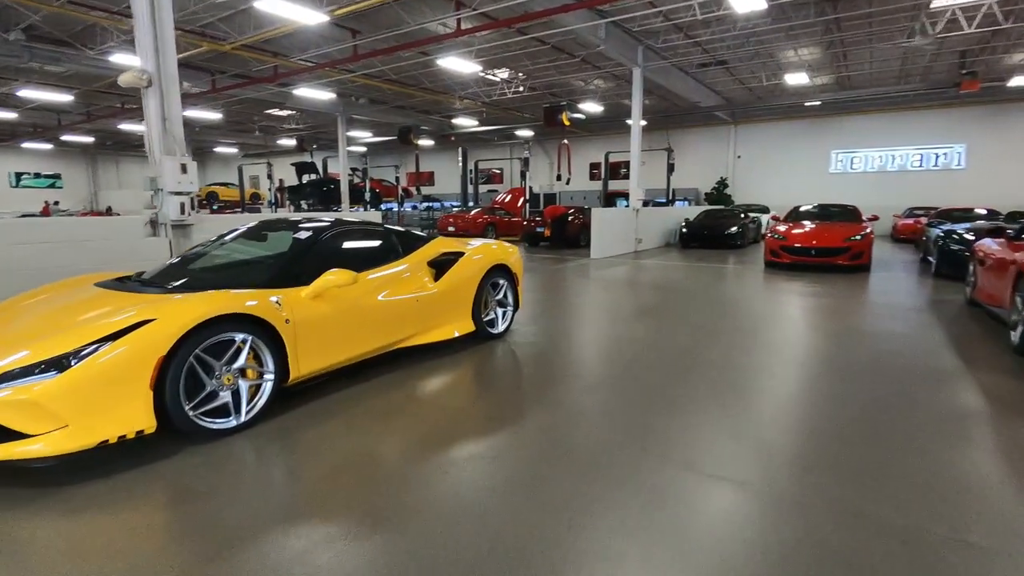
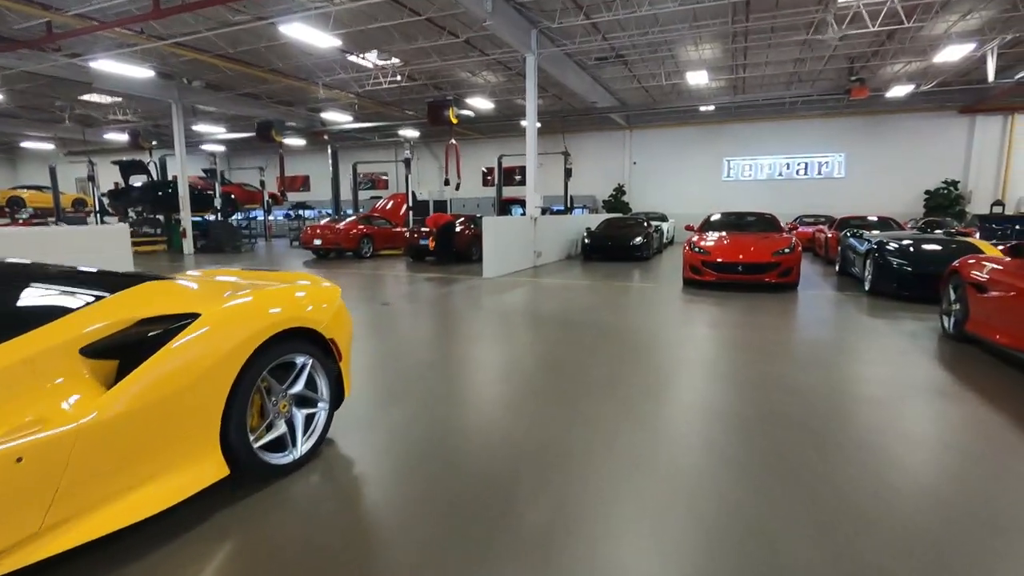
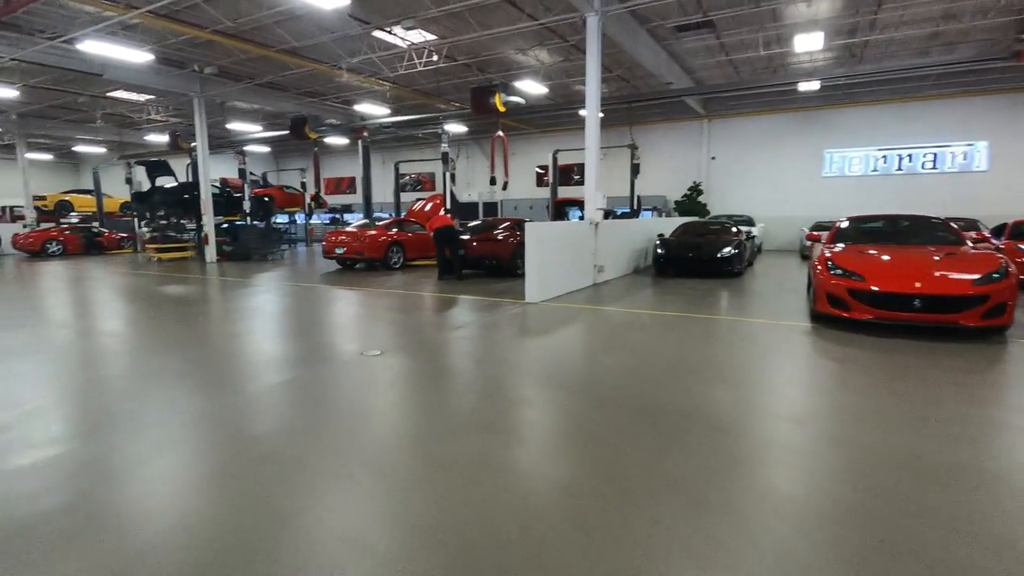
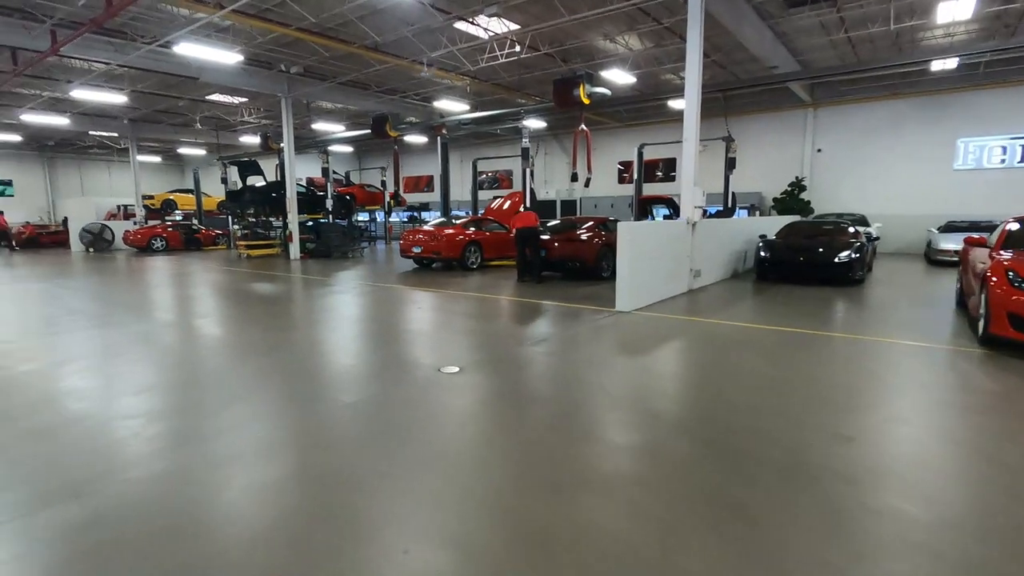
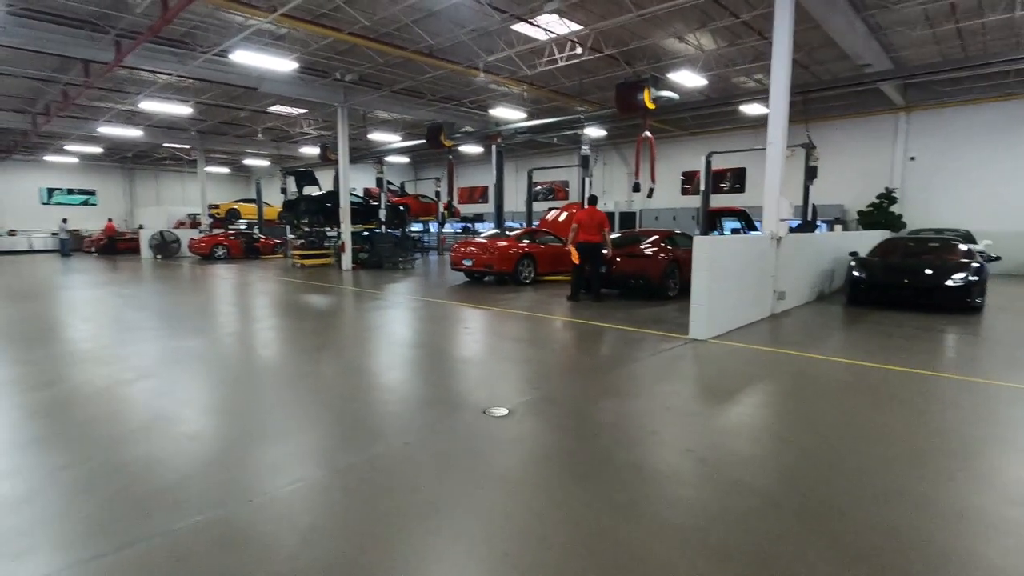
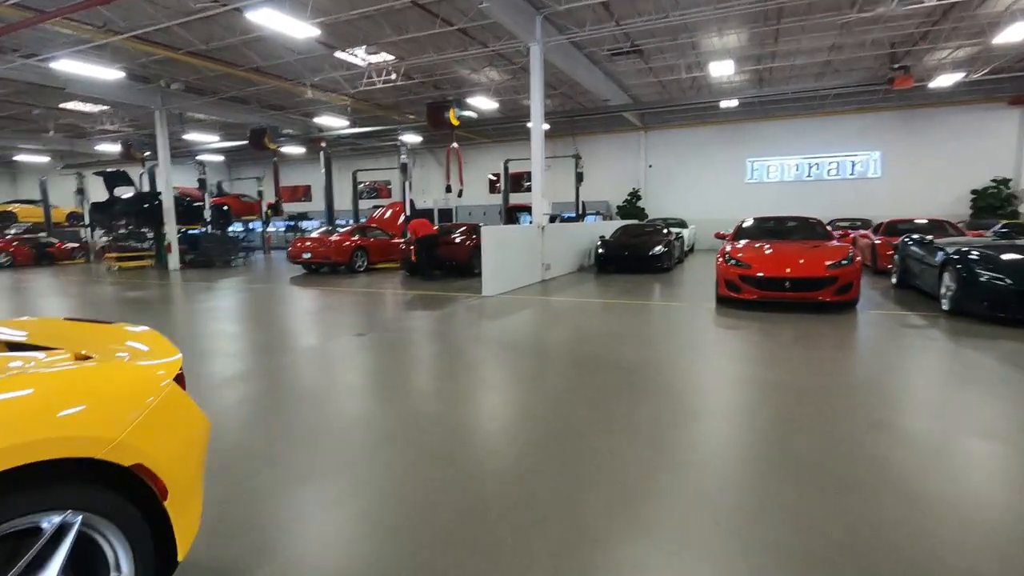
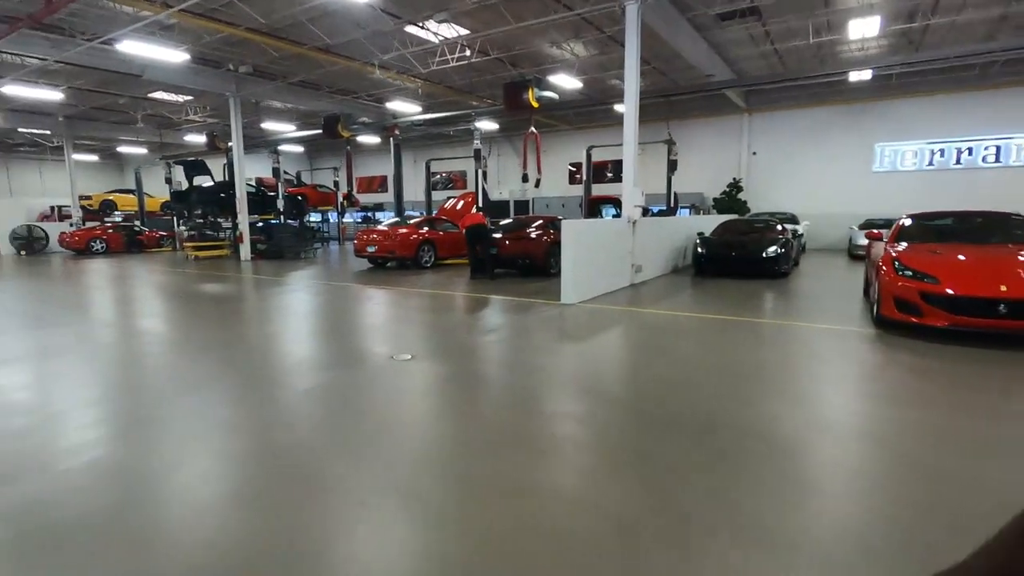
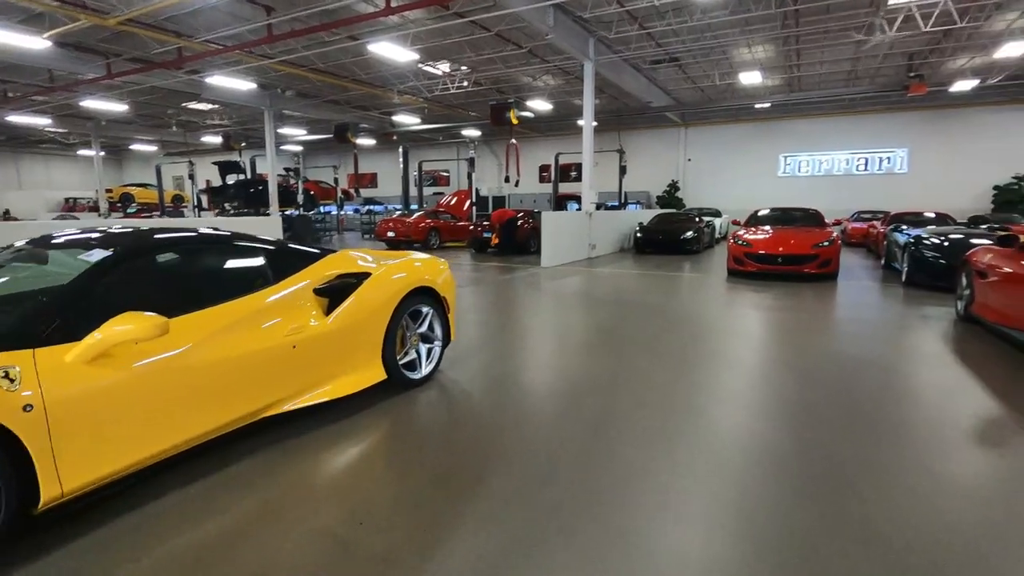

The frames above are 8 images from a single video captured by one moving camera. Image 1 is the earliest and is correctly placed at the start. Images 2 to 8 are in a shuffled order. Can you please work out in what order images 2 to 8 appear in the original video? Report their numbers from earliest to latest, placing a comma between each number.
8, 2, 6, 3, 7, 4, 5
